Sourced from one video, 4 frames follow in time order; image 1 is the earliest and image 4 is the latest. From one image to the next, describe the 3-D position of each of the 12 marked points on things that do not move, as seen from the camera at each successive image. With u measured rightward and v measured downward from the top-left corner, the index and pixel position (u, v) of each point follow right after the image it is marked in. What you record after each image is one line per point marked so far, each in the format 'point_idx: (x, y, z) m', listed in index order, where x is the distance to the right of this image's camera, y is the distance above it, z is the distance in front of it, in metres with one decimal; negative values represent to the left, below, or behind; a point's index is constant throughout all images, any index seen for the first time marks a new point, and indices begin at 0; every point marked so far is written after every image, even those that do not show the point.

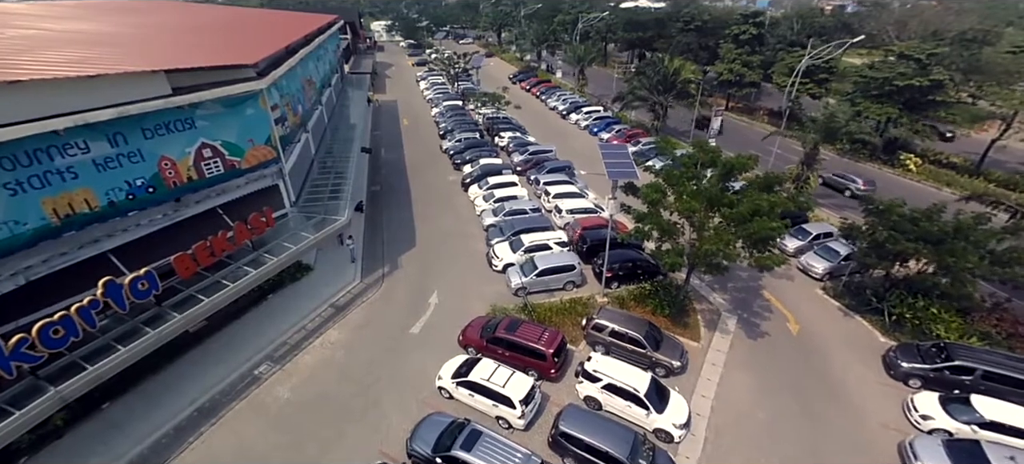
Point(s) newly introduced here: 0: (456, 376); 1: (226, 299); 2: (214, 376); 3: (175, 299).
0: (-2.1, -5.3, +17.8) m
1: (-10.5, -2.5, +17.8) m
2: (-11.4, -5.5, +18.4) m
3: (-11.9, -2.4, +17.2) m
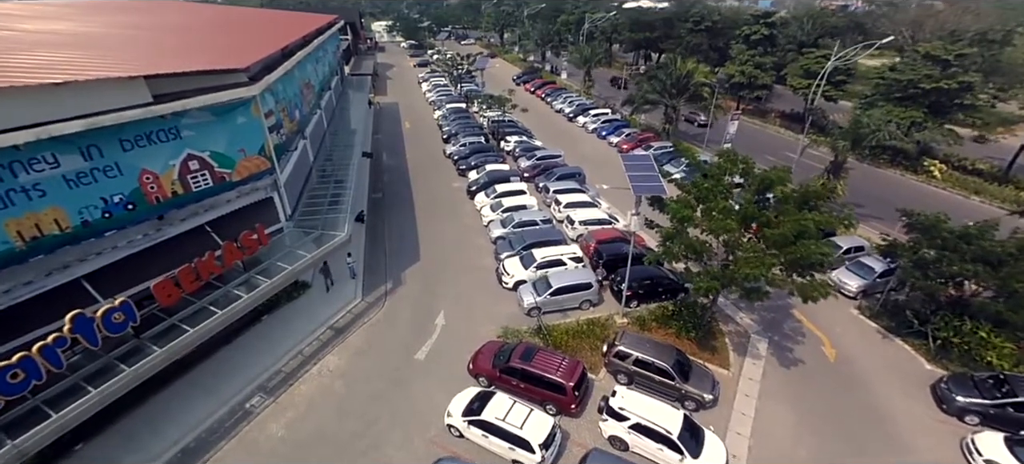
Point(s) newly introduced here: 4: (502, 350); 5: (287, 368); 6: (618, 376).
0: (-1.5, -6.0, +16.1) m
1: (-9.9, -3.2, +16.2) m
2: (-10.8, -6.2, +16.8) m
3: (-11.4, -3.1, +15.5) m
4: (-0.4, -4.6, +18.7) m
5: (-8.8, -5.3, +18.9) m
6: (+4.1, -5.6, +18.8) m
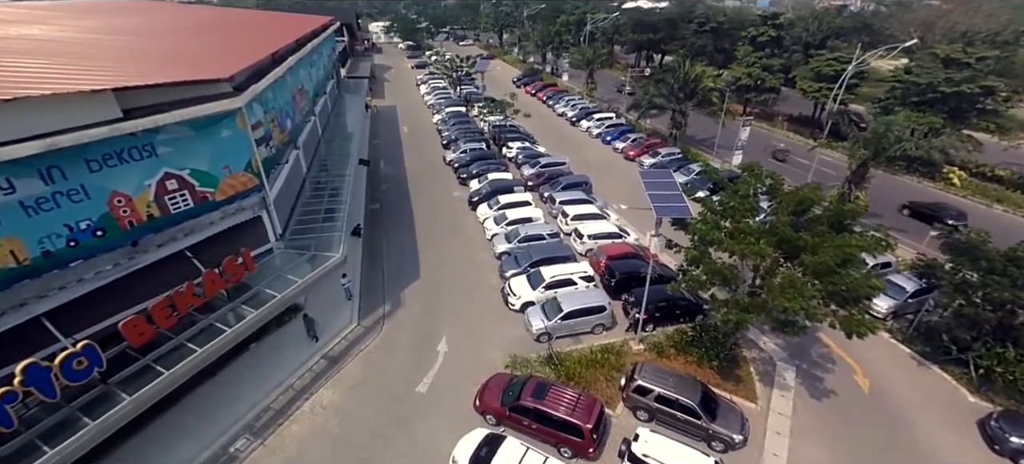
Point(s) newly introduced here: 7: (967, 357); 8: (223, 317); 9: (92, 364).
0: (-1.1, -6.8, +14.5) m
1: (-9.6, -4.1, +14.6) m
2: (-10.4, -7.1, +15.2) m
3: (-11.0, -4.0, +13.9) m
4: (0.0, -5.4, +17.2) m
5: (-8.4, -6.2, +17.3) m
6: (+4.5, -6.4, +17.3) m
7: (+17.7, -4.9, +18.8) m
8: (-9.8, -2.9, +16.4) m
9: (-10.7, -3.3, +12.3) m
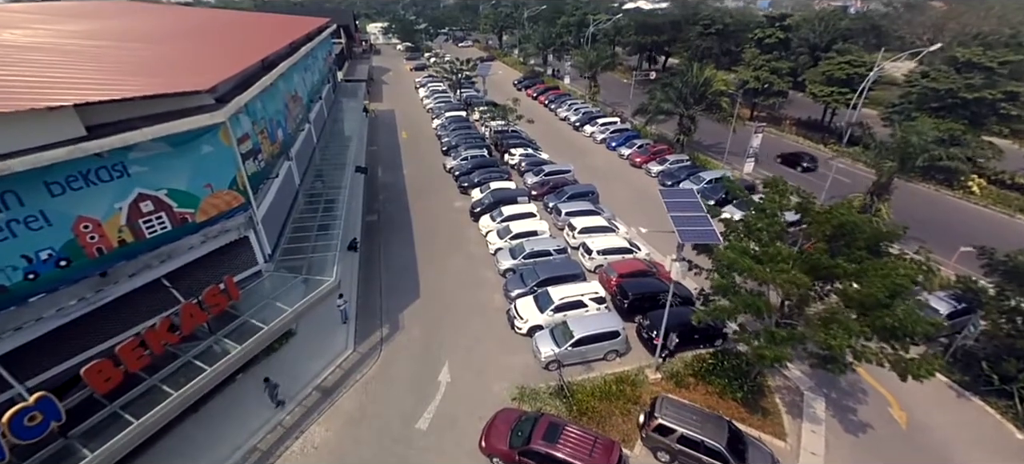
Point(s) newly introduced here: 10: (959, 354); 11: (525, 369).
0: (-0.8, -7.6, +13.1) m
1: (-9.3, -4.9, +13.1) m
2: (-10.1, -7.9, +13.7) m
3: (-10.7, -4.8, +12.4) m
4: (+0.3, -6.2, +15.7) m
5: (-8.1, -7.0, +15.8) m
6: (+4.8, -7.2, +15.8) m
7: (+18.0, -5.6, +17.4) m
8: (-9.5, -3.7, +14.9) m
9: (-10.4, -4.1, +10.8) m
10: (+17.8, -4.9, +19.3) m
11: (+0.5, -5.5, +19.3) m
